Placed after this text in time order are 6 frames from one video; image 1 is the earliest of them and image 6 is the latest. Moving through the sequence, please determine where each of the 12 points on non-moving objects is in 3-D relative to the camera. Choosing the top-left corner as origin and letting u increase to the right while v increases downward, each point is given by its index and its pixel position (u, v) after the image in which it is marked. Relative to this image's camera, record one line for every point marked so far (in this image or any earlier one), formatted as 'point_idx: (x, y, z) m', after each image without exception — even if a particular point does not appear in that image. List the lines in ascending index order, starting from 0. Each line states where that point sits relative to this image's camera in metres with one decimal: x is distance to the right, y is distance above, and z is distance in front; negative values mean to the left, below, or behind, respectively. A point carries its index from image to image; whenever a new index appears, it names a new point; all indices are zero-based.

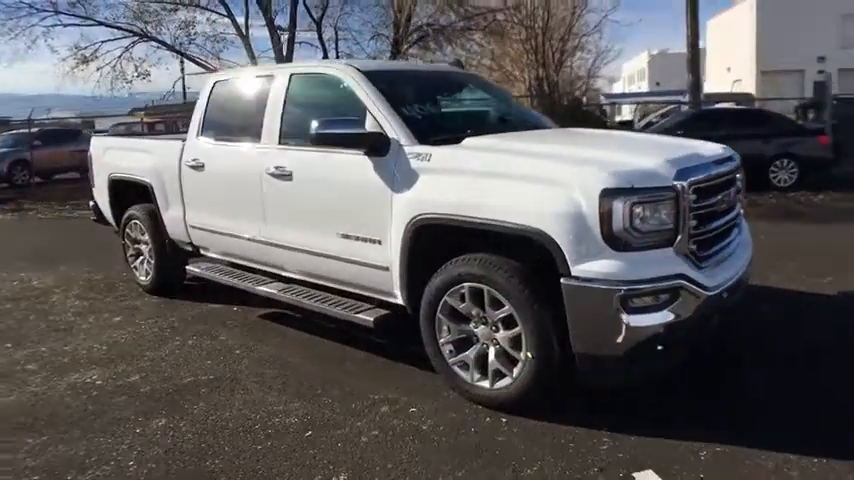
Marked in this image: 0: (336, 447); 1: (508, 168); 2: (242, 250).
0: (-0.5, -1.1, +3.6) m
1: (+0.5, +0.4, +3.7) m
2: (-1.5, -0.1, +5.4) m
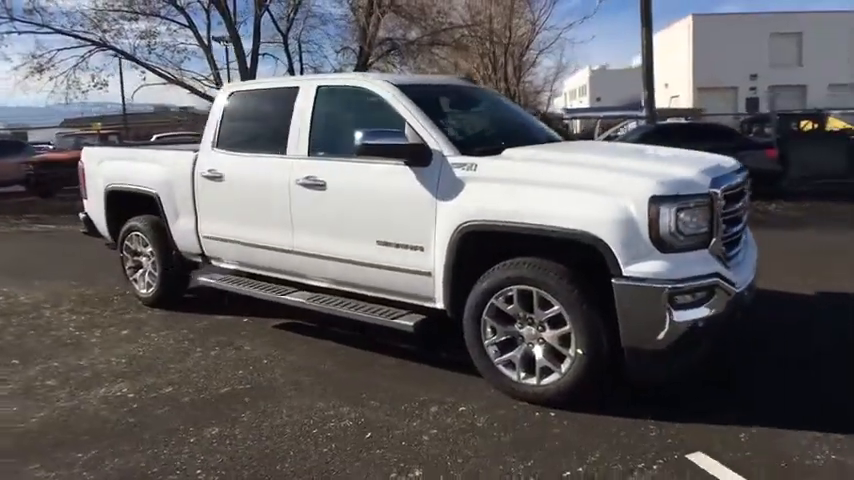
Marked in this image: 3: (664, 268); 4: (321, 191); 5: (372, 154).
0: (-0.1, -1.2, +3.8) m
1: (+0.8, +0.4, +4.0) m
2: (-1.3, -0.2, +5.5) m
3: (+1.3, -0.2, +3.7) m
4: (-0.8, +0.4, +4.9) m
5: (-0.3, +0.6, +4.5) m
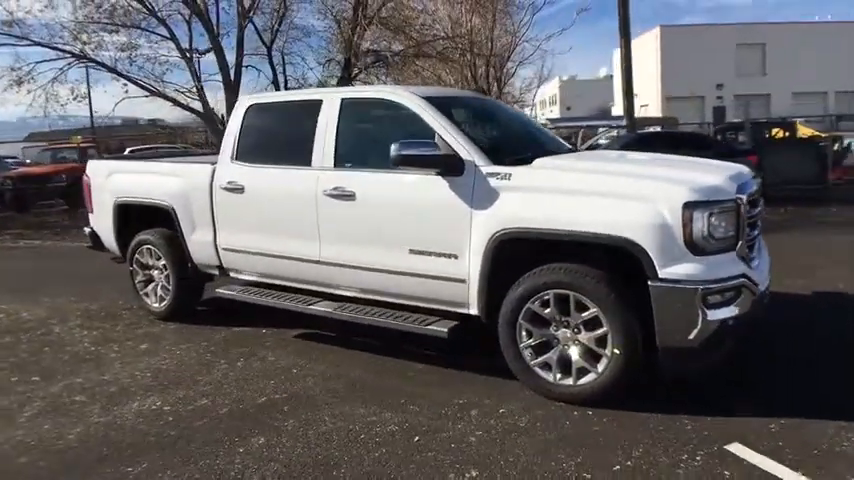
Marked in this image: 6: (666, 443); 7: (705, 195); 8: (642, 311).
0: (+0.2, -1.2, +3.9) m
1: (+1.0, +0.3, +4.2) m
2: (-1.1, -0.2, +5.5) m
3: (+1.6, -0.2, +3.9) m
4: (-0.6, +0.3, +5.0) m
5: (0.0, +0.5, +4.6) m
6: (+1.4, -1.2, +3.8) m
7: (+1.7, +0.3, +4.0) m
8: (+1.3, -0.4, +4.1) m
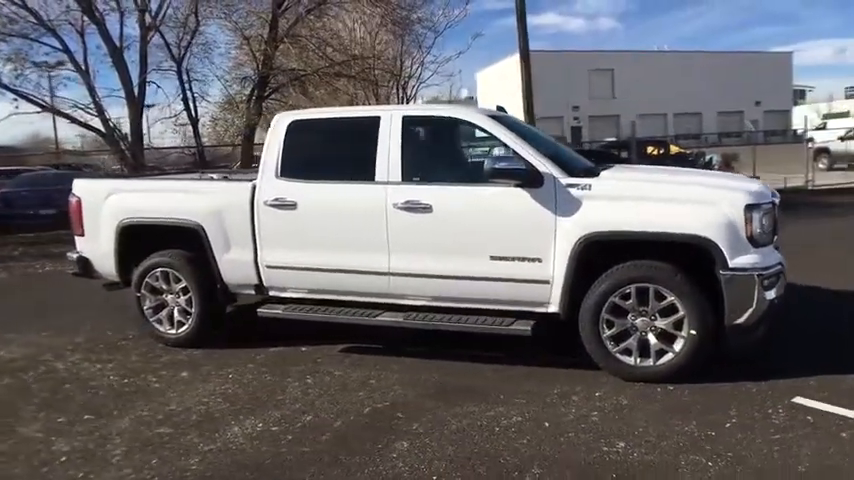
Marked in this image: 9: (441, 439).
0: (+1.0, -1.2, +4.4) m
1: (+1.7, +0.4, +4.9) m
2: (-0.7, -0.4, +5.6) m
3: (+2.4, -0.1, +4.8) m
4: (0.0, +0.2, +5.3) m
5: (+0.6, +0.5, +5.0) m
6: (+2.2, -1.1, +4.6) m
7: (+2.4, +0.3, +4.8) m
8: (+2.1, -0.4, +4.9) m
9: (+0.1, -1.3, +4.3) m
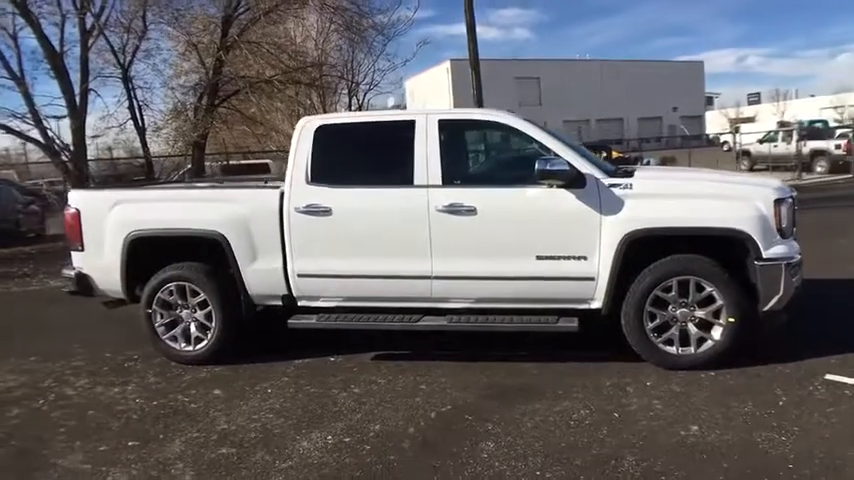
0: (+1.6, -1.2, +4.5) m
1: (+2.1, +0.4, +5.2) m
2: (-0.3, -0.4, +5.6) m
3: (+2.8, -0.1, +5.2) m
4: (+0.3, +0.2, +5.3) m
5: (+1.0, +0.5, +5.2) m
6: (+2.7, -1.1, +5.0) m
7: (+2.8, +0.4, +5.2) m
8: (+2.5, -0.4, +5.2) m
9: (+0.6, -1.3, +4.4) m
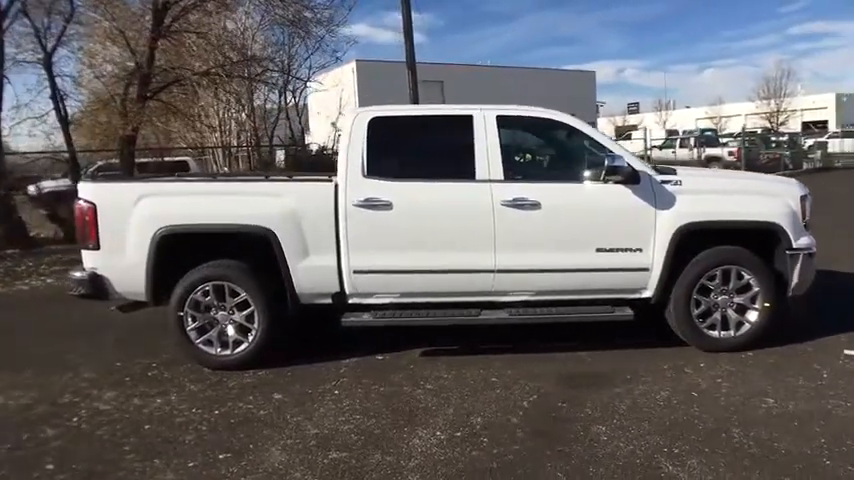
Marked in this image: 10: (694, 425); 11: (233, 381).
0: (+2.2, -1.1, +4.9) m
1: (+2.6, +0.5, +5.6) m
2: (+0.1, -0.4, +5.5) m
3: (+3.3, 0.0, +5.8) m
4: (+0.9, +0.2, +5.4) m
5: (+1.5, +0.5, +5.4) m
6: (+3.3, -1.0, +5.6) m
7: (+3.3, +0.4, +5.8) m
8: (+3.0, -0.3, +5.8) m
9: (+1.4, -1.2, +4.5) m
10: (+1.8, -1.2, +4.4) m
11: (-1.6, -1.1, +5.4) m
